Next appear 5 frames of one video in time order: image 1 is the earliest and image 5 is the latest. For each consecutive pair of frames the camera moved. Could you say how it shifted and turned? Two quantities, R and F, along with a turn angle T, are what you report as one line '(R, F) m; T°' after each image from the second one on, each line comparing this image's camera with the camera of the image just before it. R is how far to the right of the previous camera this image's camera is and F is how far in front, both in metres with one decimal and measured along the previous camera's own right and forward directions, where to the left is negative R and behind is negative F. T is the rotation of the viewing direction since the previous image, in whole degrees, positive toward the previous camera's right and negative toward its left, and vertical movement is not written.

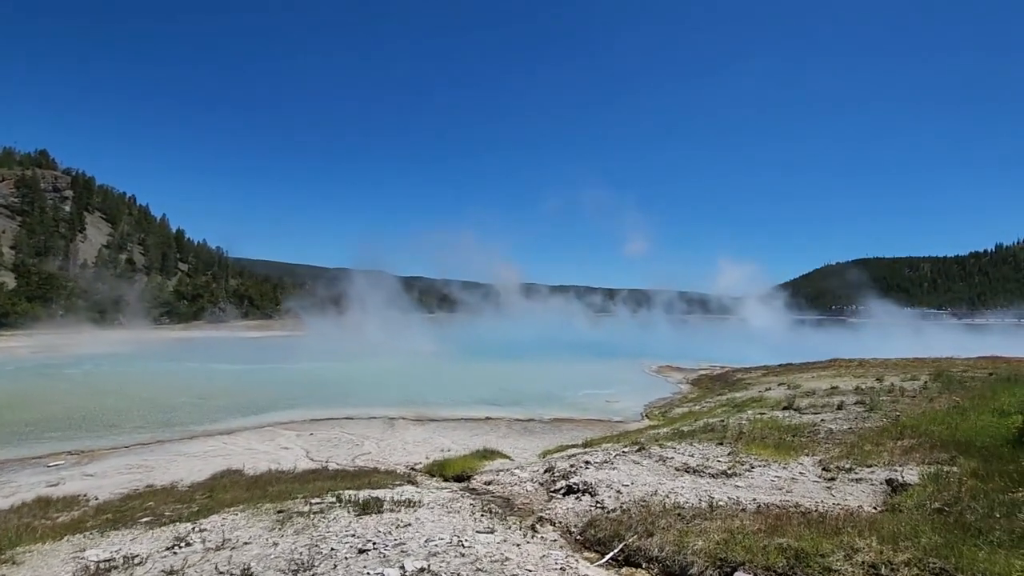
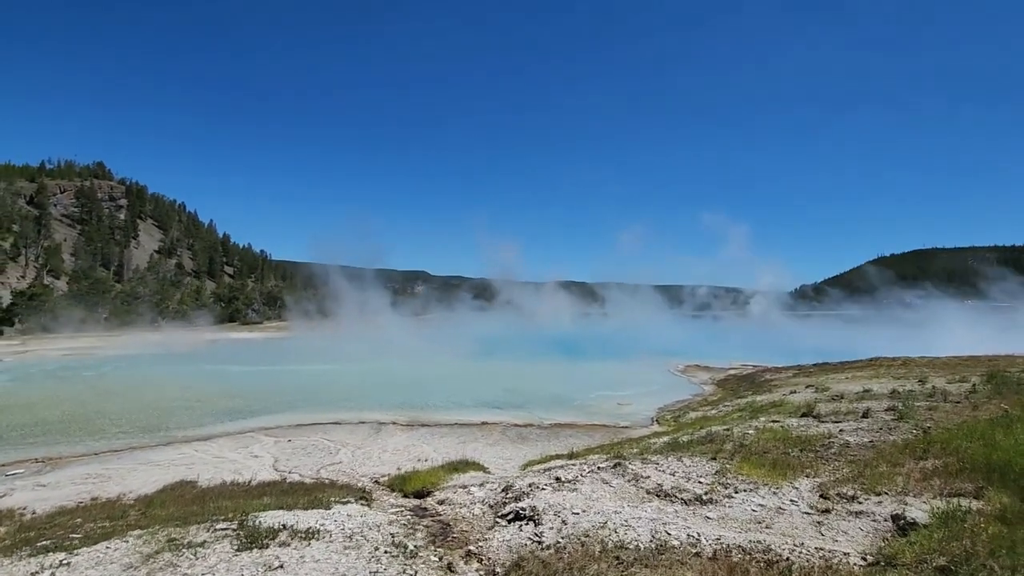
(+2.1, +1.8) m; -4°
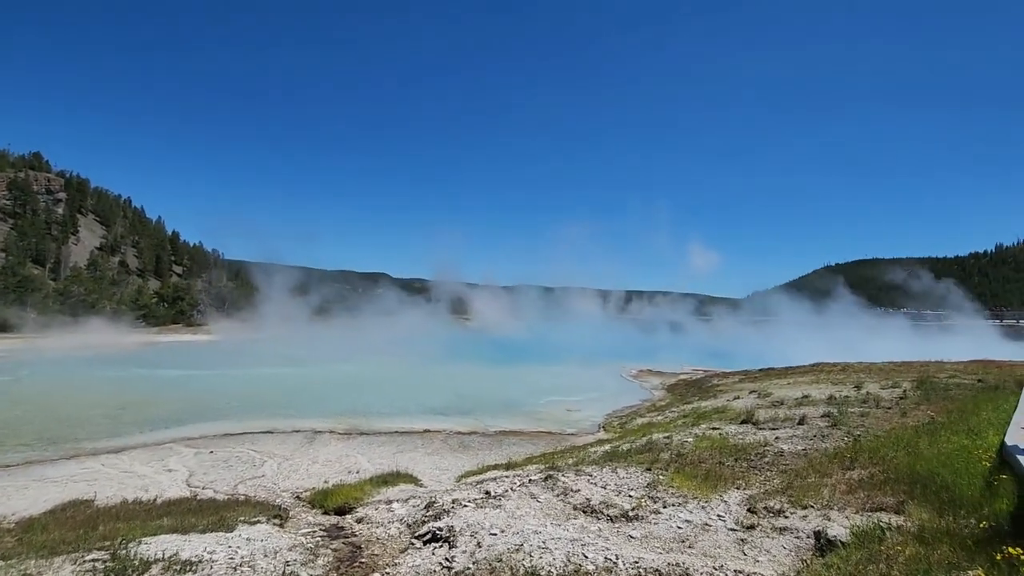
(+0.8, +0.7) m; +4°
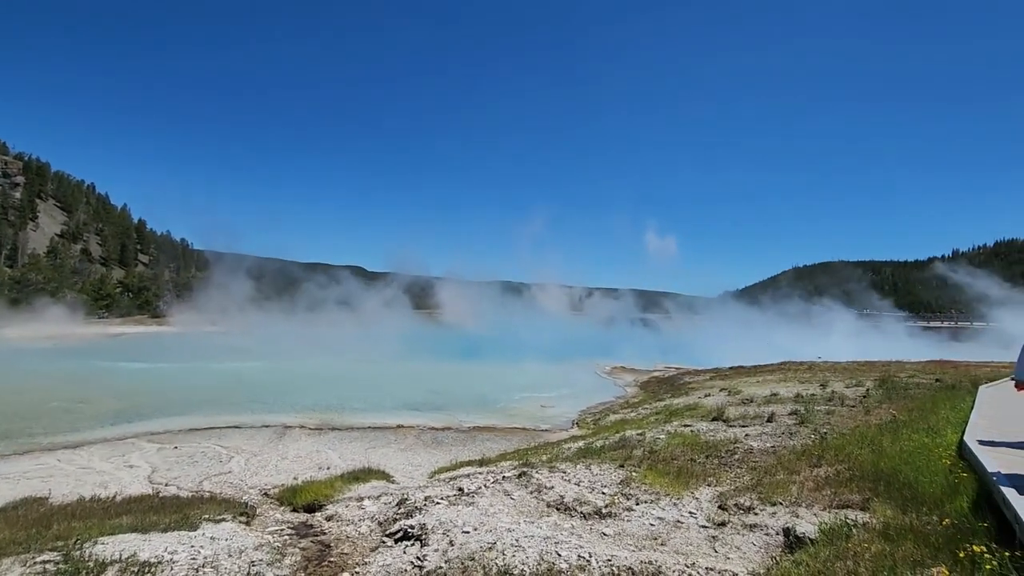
(0.0, +0.1) m; +3°
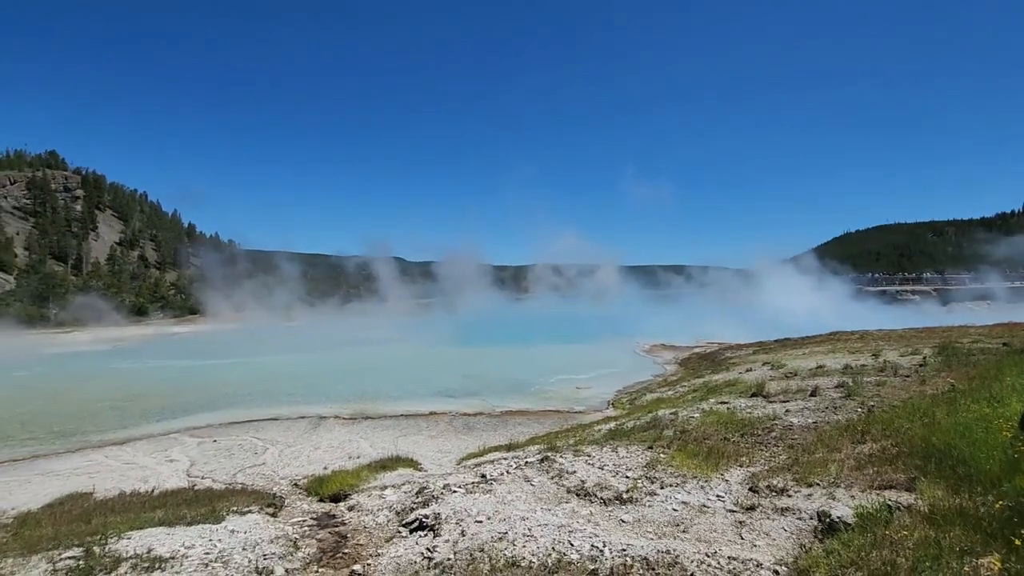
(+0.6, +0.5) m; -4°
